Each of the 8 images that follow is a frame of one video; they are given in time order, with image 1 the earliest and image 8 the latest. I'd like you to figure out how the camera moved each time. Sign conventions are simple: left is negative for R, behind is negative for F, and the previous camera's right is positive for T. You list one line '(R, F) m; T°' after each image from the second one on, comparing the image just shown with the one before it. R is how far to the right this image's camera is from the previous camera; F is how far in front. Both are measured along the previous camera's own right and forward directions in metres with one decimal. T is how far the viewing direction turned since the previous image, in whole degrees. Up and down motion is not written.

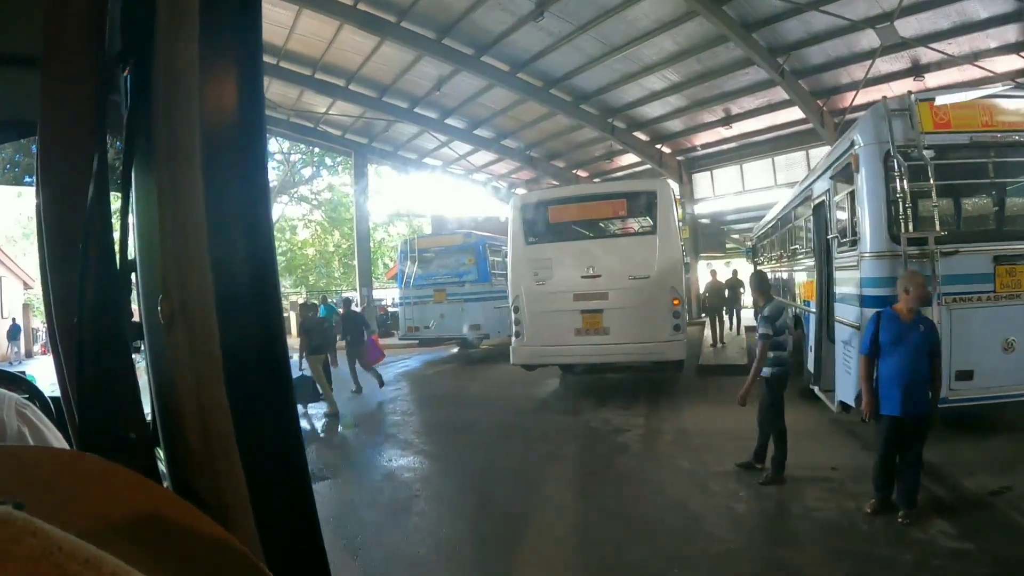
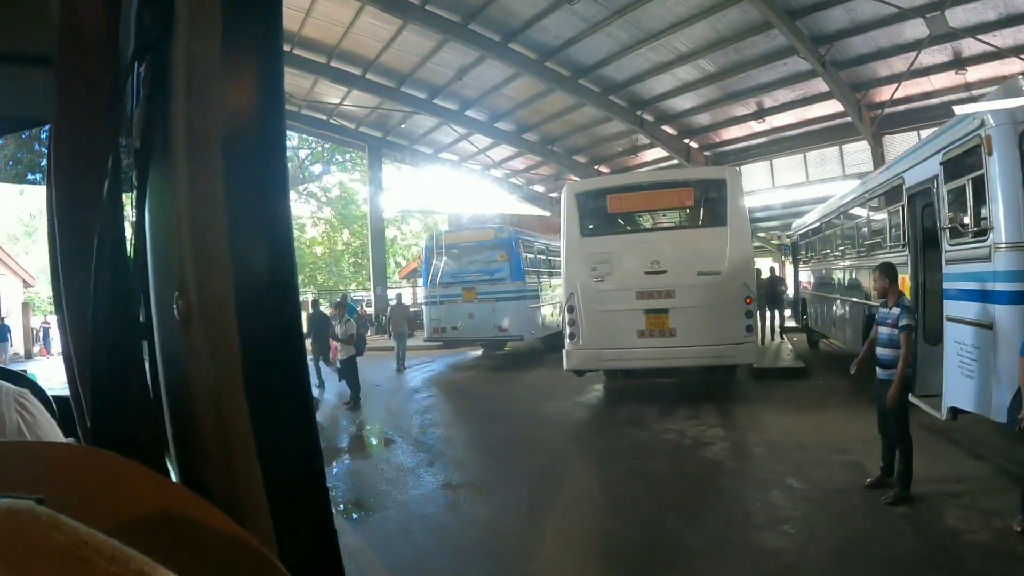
(-0.5, +0.8) m; 0°
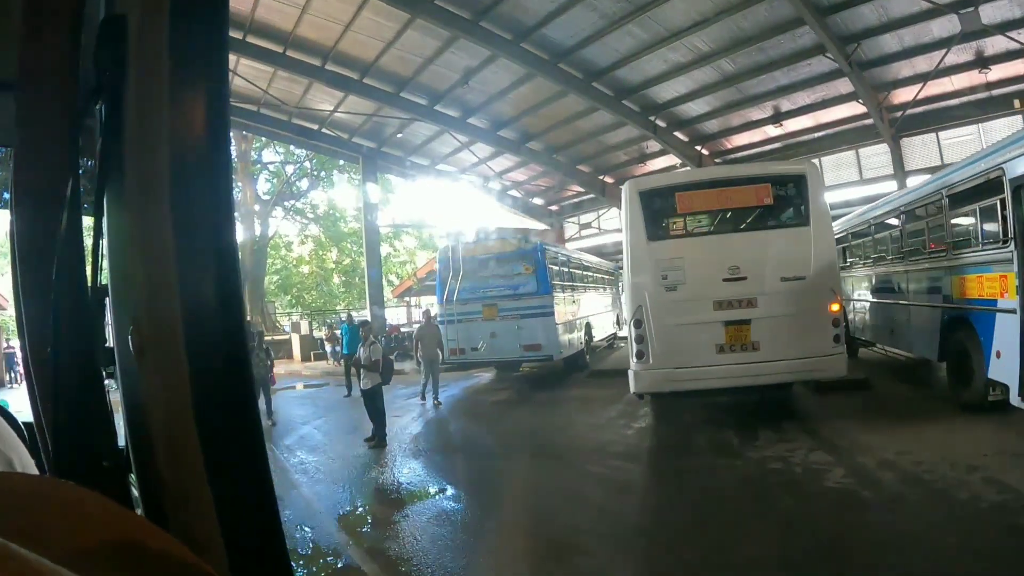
(-0.7, +1.0) m; +2°
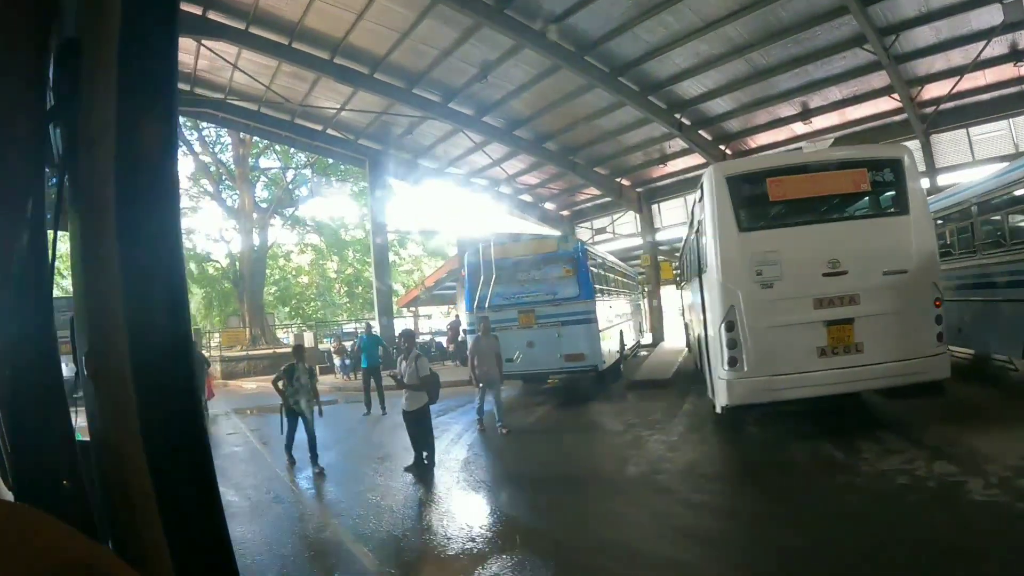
(-0.6, +0.9) m; +1°
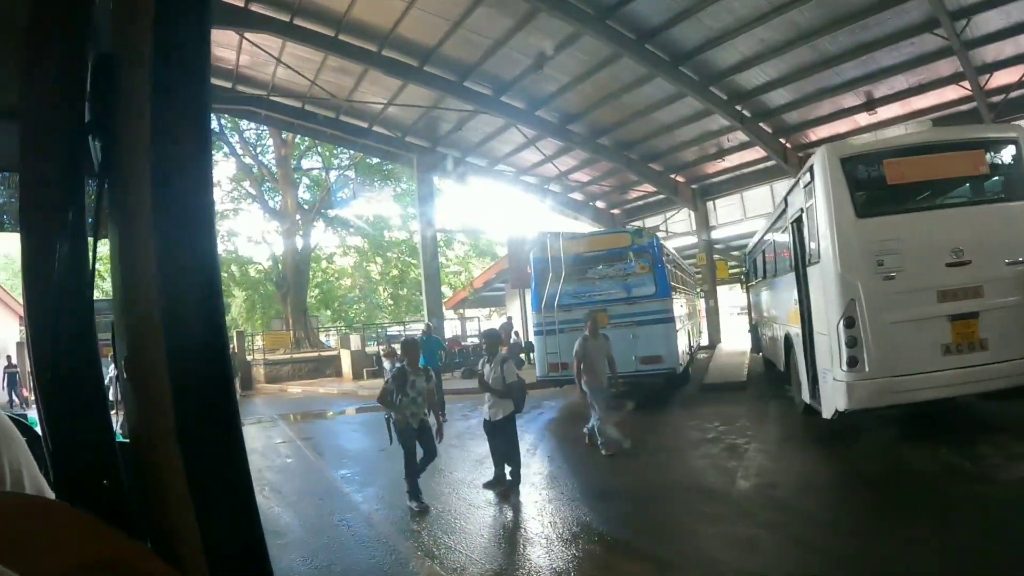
(-0.4, +0.6) m; -2°
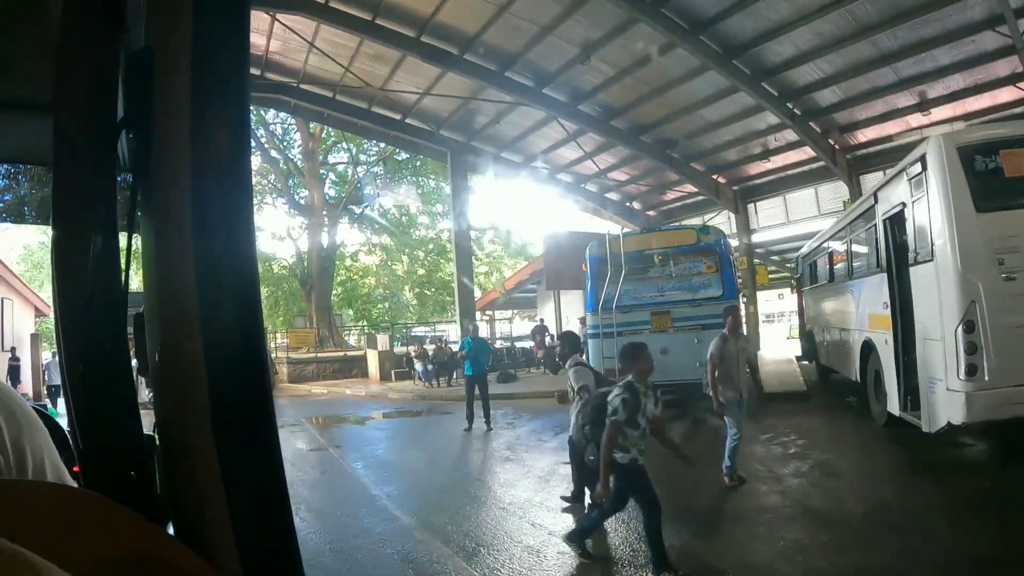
(-0.4, +0.6) m; -1°
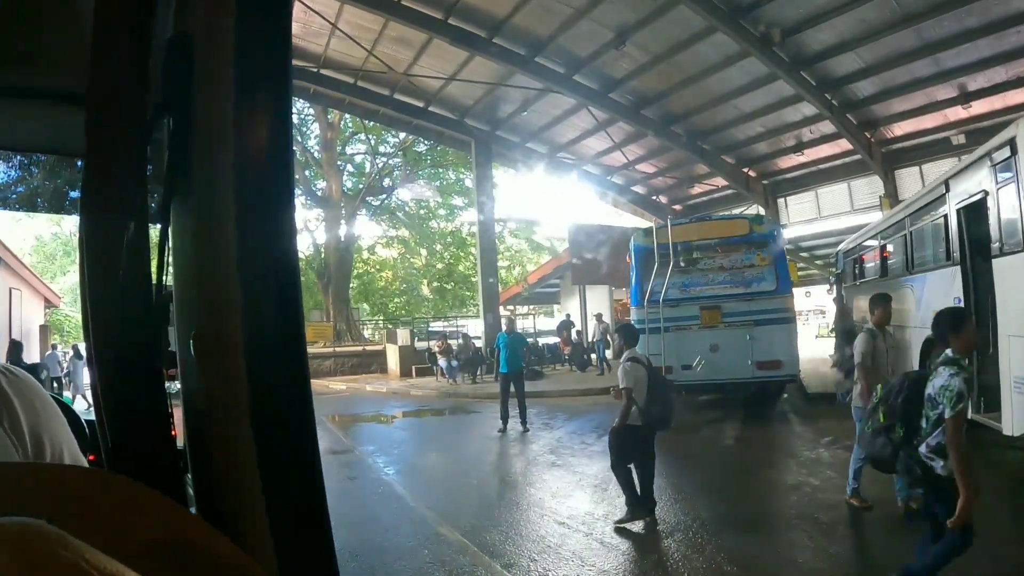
(-0.3, +0.5) m; 0°
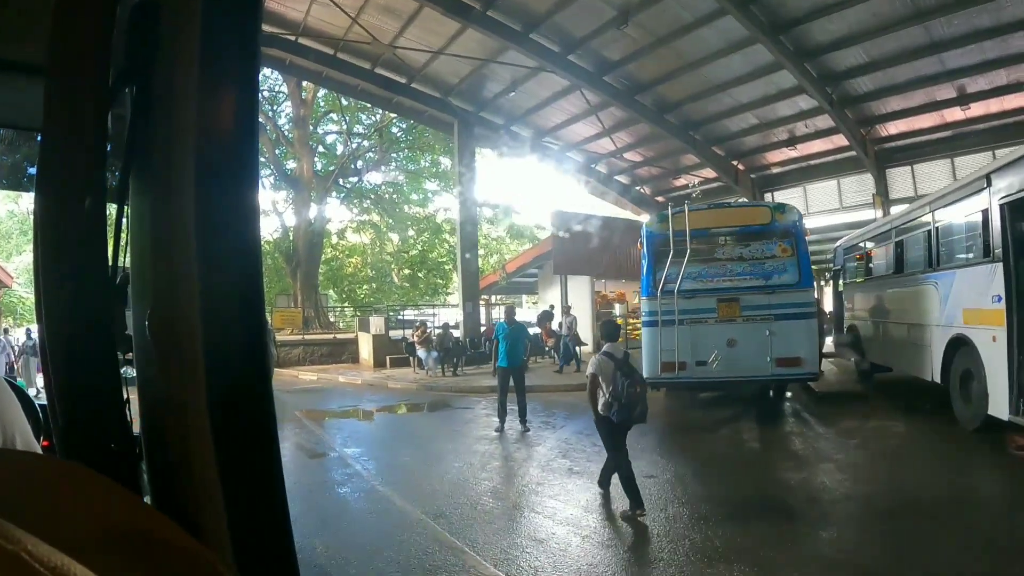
(-0.3, +0.6) m; +2°
